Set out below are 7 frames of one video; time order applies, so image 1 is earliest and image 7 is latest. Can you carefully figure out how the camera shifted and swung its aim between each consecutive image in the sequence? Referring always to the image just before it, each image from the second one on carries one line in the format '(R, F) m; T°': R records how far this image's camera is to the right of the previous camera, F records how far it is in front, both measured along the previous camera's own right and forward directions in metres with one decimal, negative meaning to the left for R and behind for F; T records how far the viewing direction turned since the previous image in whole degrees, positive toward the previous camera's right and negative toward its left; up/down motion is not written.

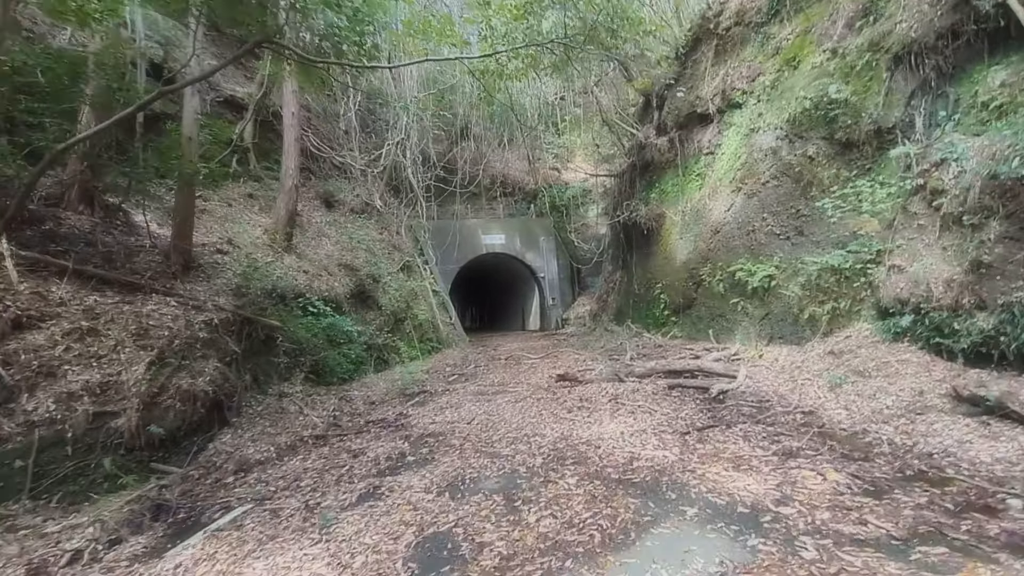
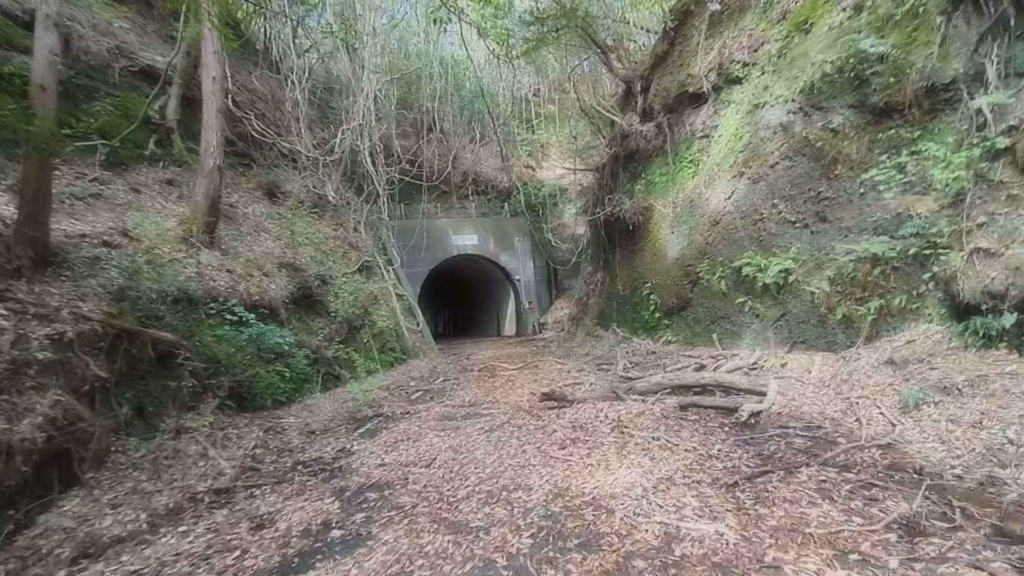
(0.0, +1.5) m; +3°
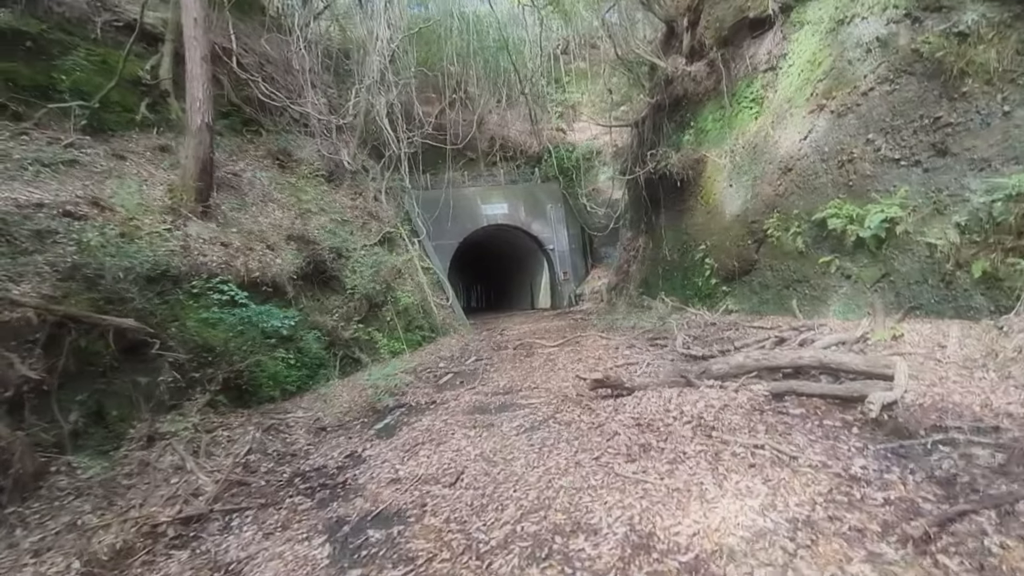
(-0.1, +1.2) m; -4°
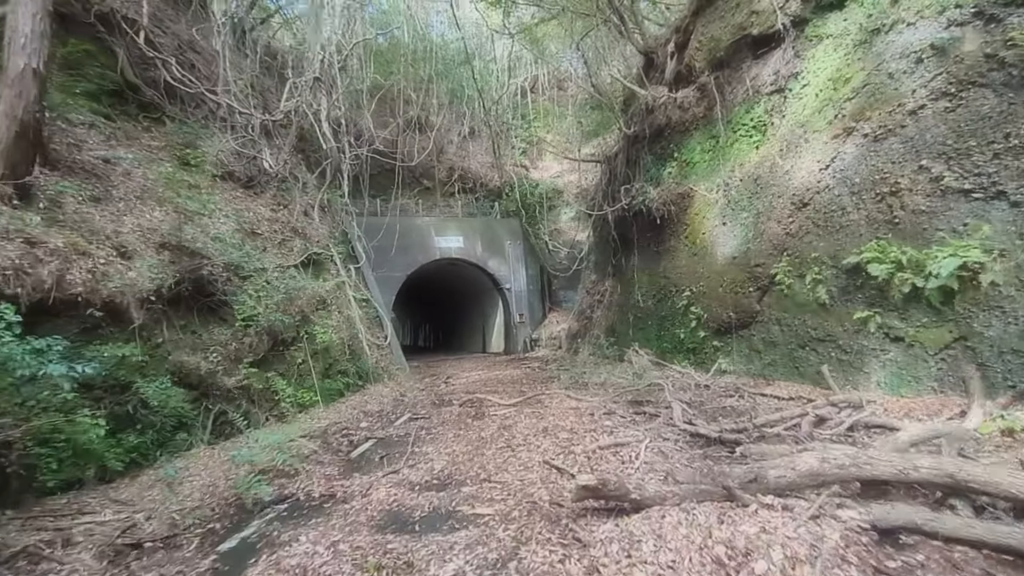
(0.0, +1.9) m; +5°
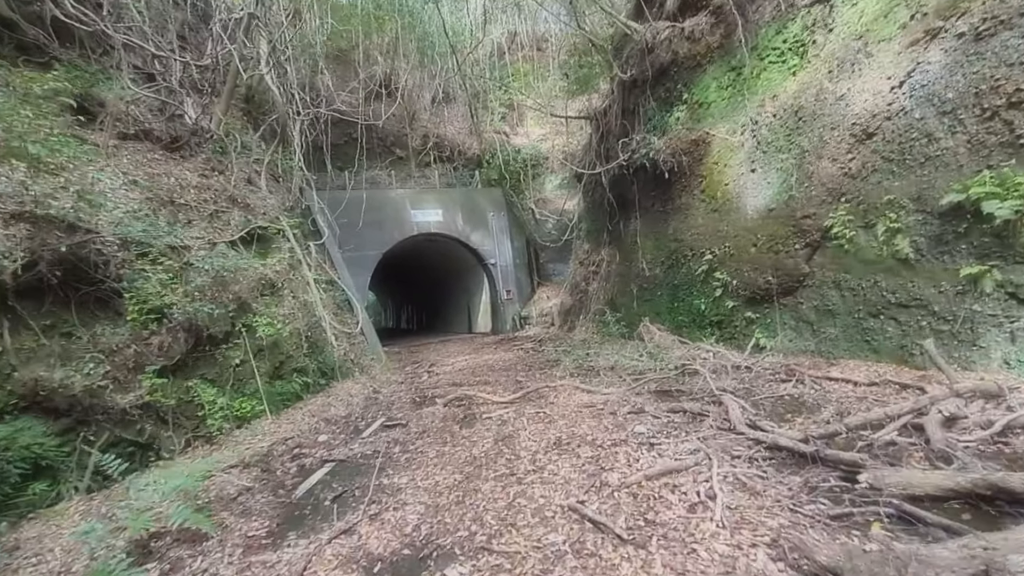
(-0.1, +1.6) m; +2°
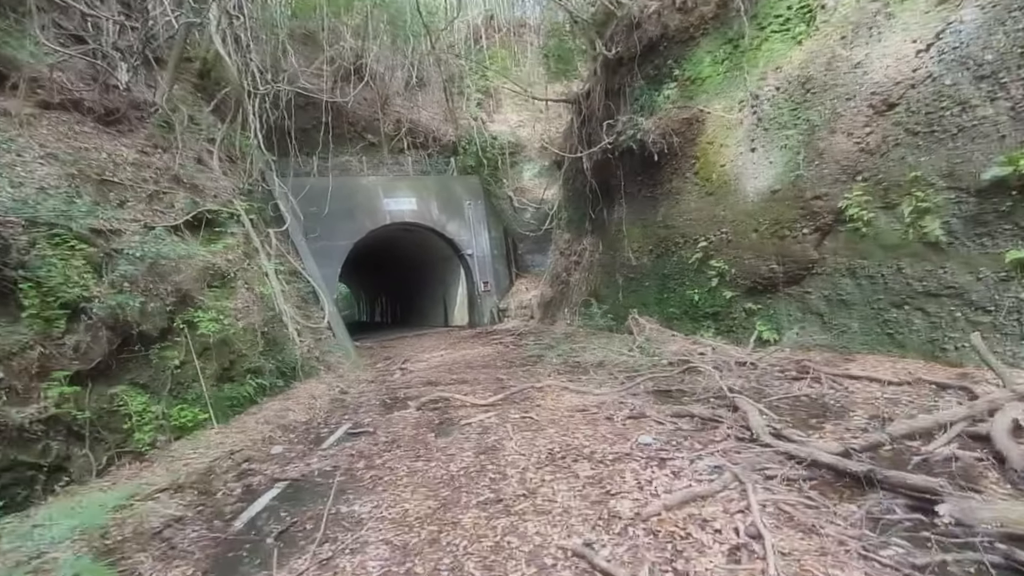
(-0.1, +0.7) m; +3°
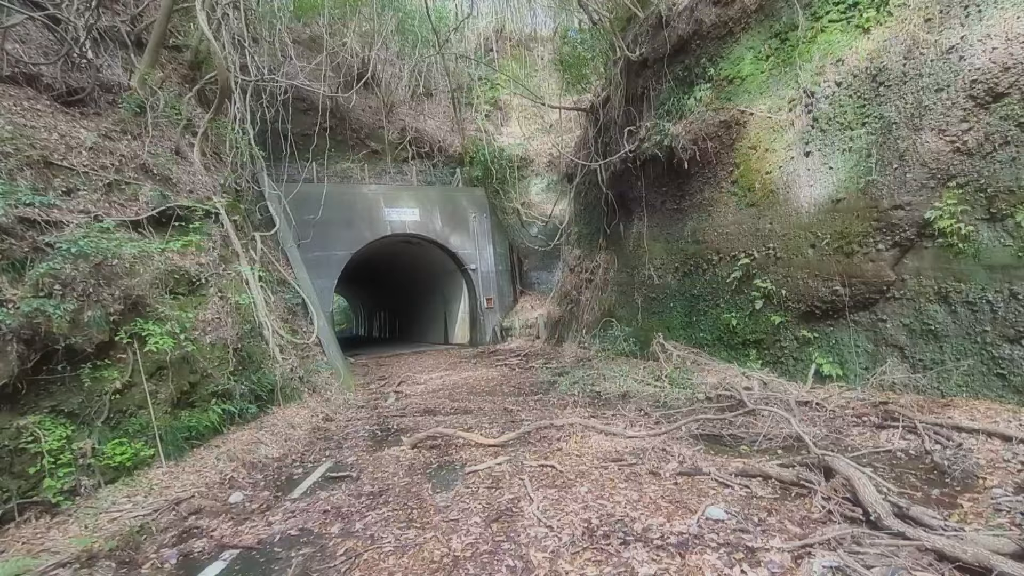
(-0.2, +0.9) m; 0°
